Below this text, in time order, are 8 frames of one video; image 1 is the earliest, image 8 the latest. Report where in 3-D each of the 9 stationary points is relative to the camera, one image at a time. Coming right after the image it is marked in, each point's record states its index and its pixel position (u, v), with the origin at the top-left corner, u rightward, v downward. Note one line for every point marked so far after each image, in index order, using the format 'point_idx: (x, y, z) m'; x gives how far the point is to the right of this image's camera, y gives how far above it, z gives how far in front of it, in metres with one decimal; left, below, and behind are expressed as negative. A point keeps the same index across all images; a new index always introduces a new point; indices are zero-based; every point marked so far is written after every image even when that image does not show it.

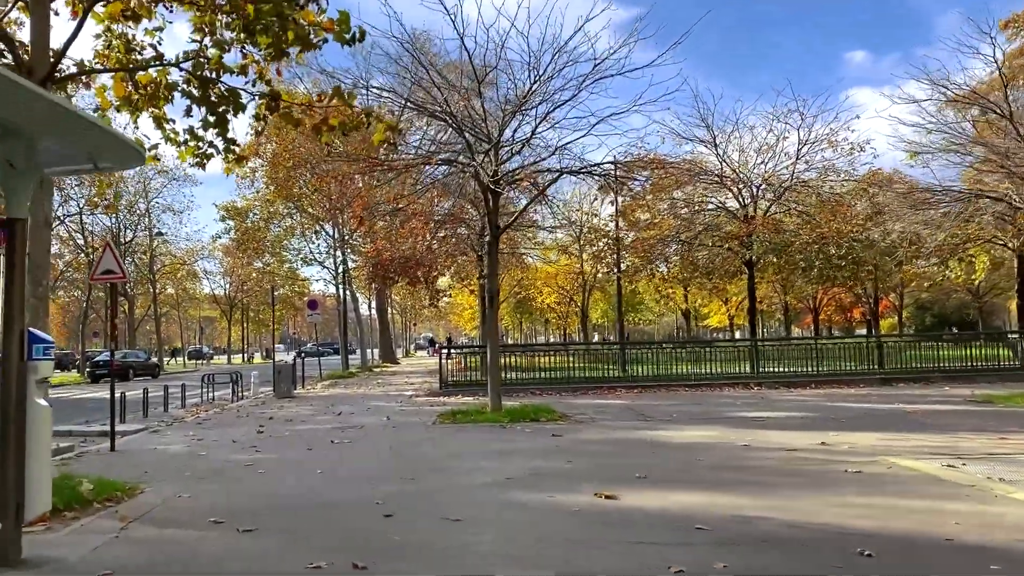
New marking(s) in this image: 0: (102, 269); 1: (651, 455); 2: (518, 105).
0: (-5.4, +0.2, +10.7) m
1: (+1.4, -1.7, +8.4) m
2: (+0.1, +2.9, +12.9) m
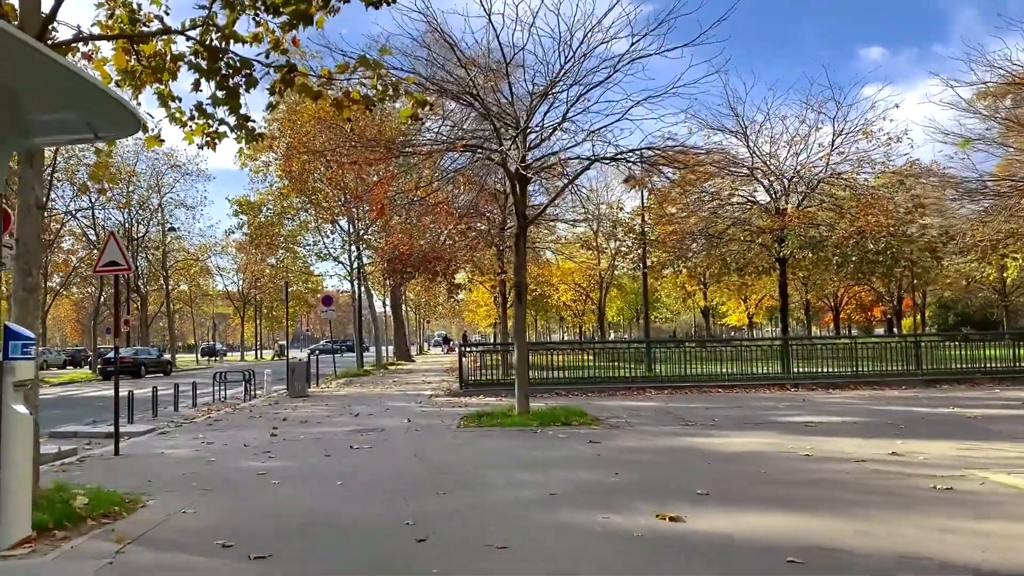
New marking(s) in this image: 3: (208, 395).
0: (-5.0, +0.3, +10.0) m
1: (+1.8, -1.6, +7.6) m
2: (+0.5, +2.9, +12.1) m
3: (-7.3, -2.6, +19.8) m
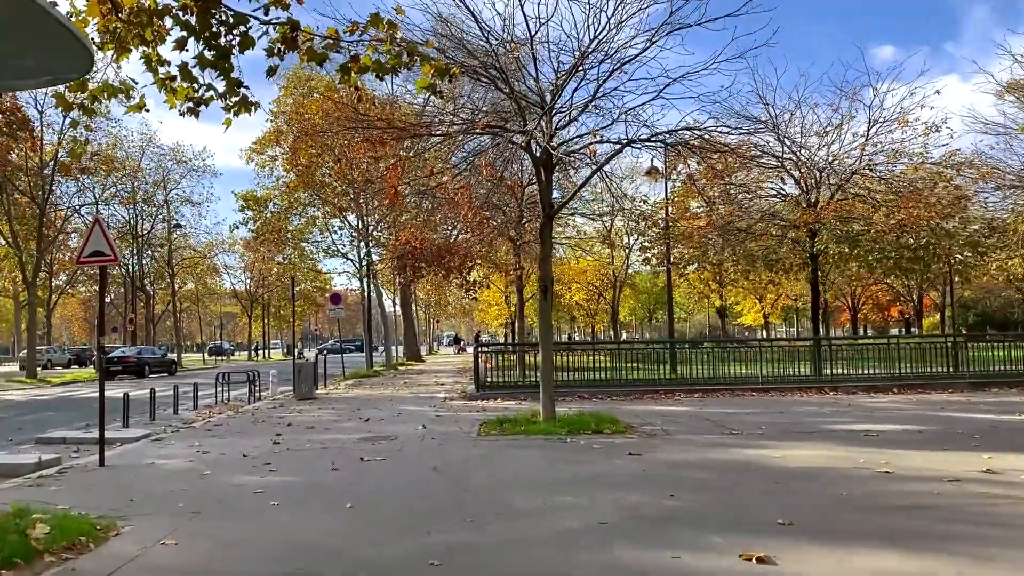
0: (-4.7, +0.4, +9.0) m
1: (+2.0, -1.5, +6.5) m
2: (+0.9, +3.0, +11.1) m
3: (-6.9, -2.5, +18.8) m
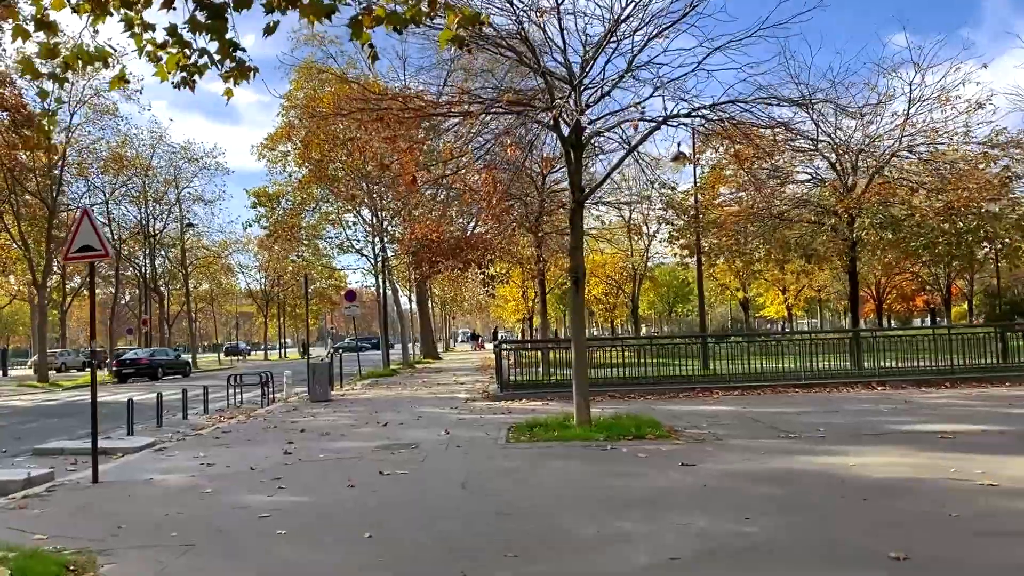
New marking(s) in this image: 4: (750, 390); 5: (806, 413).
0: (-4.3, +0.4, +8.2) m
1: (+2.3, -1.4, +5.6) m
2: (+1.2, +3.1, +10.2) m
3: (-6.3, -2.5, +18.0) m
4: (+4.8, -2.0, +16.4) m
5: (+4.1, -1.7, +11.4) m
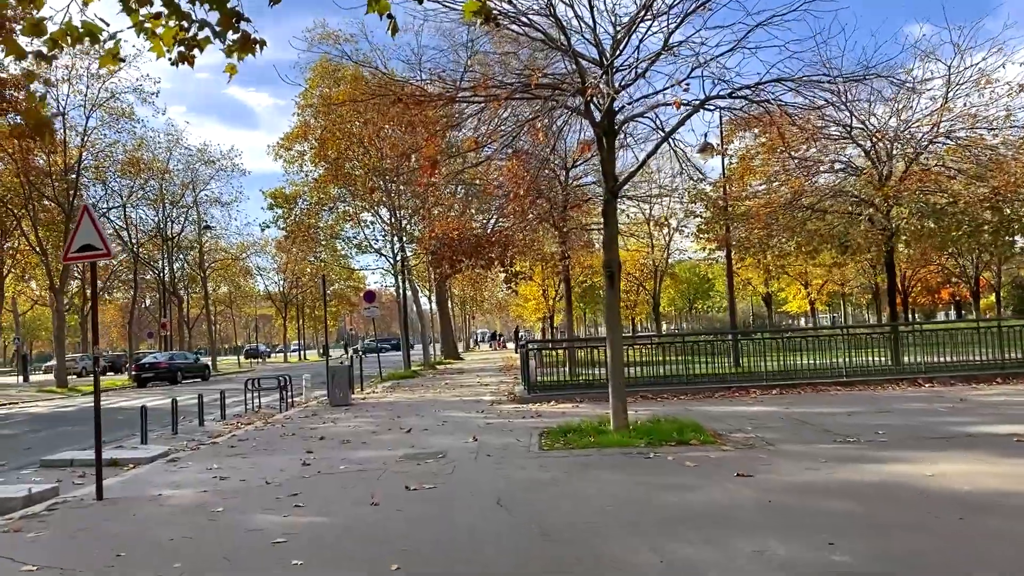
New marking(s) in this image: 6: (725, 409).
0: (-4.0, +0.4, +7.6) m
1: (+2.6, -1.4, +4.9) m
2: (+1.5, +3.2, +9.5) m
3: (-5.8, -2.5, +17.5) m
4: (+5.3, -1.9, +15.7) m
5: (+4.5, -1.6, +10.7) m
6: (+3.0, -1.7, +11.7) m
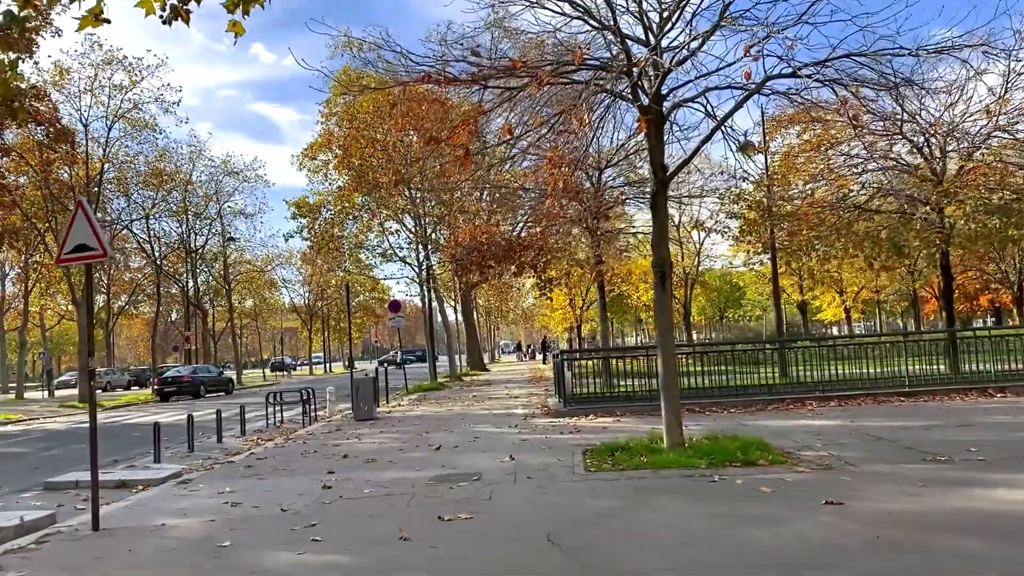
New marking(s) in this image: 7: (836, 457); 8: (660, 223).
0: (-3.7, +0.4, +6.9) m
1: (+2.9, -1.3, +3.9) m
2: (+1.9, +3.2, +8.6) m
3: (-5.1, -2.7, +16.8) m
4: (+5.9, -2.0, +14.6) m
5: (+4.9, -1.6, +9.6) m
6: (+3.5, -1.8, +10.7) m
7: (+3.1, -1.6, +7.8) m
8: (+1.6, +0.6, +8.6) m
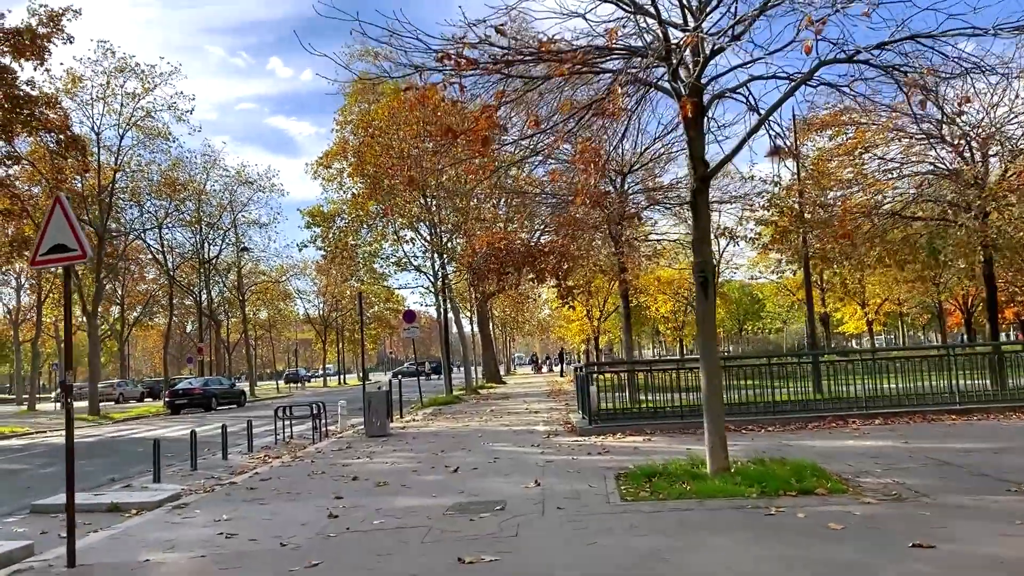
0: (-3.5, +0.3, +6.2) m
1: (+3.1, -1.3, +3.0) m
2: (+2.1, +3.1, +7.8) m
3: (-4.7, -2.9, +16.0) m
4: (+6.2, -2.1, +13.7) m
5: (+5.2, -1.7, +8.7) m
6: (+3.8, -1.9, +9.8) m
7: (+3.3, -1.7, +7.0) m
8: (+1.8, +0.6, +7.8) m
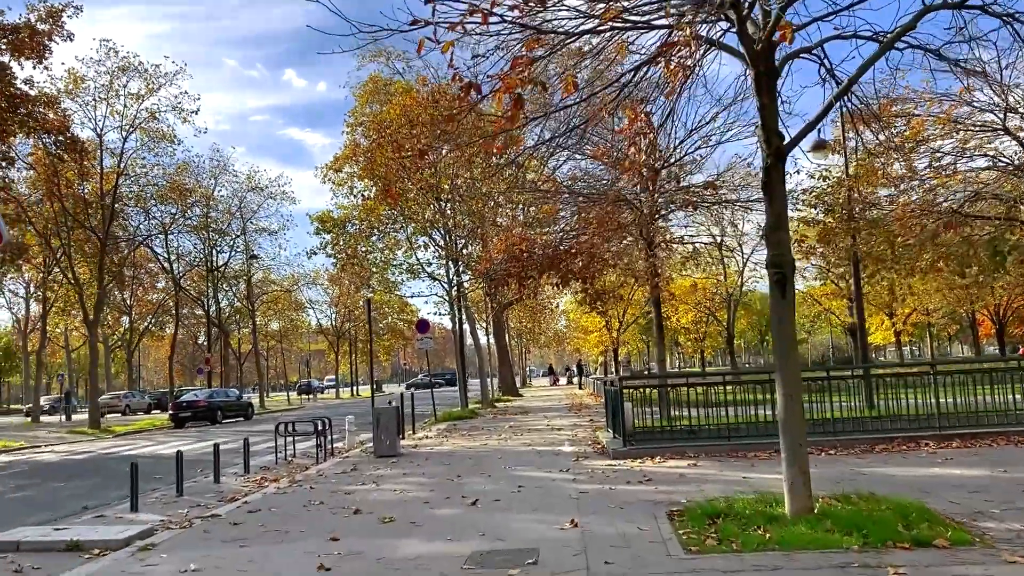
0: (-3.2, +0.3, +4.8) m
1: (+3.2, -1.2, +1.6) m
2: (+2.4, +3.1, +6.4) m
3: (-4.3, -3.0, +14.7) m
4: (+6.6, -2.2, +12.2) m
5: (+5.4, -1.7, +7.2) m
6: (+4.1, -1.9, +8.3) m
7: (+3.5, -1.6, +5.5) m
8: (+2.0, +0.6, +6.4) m
